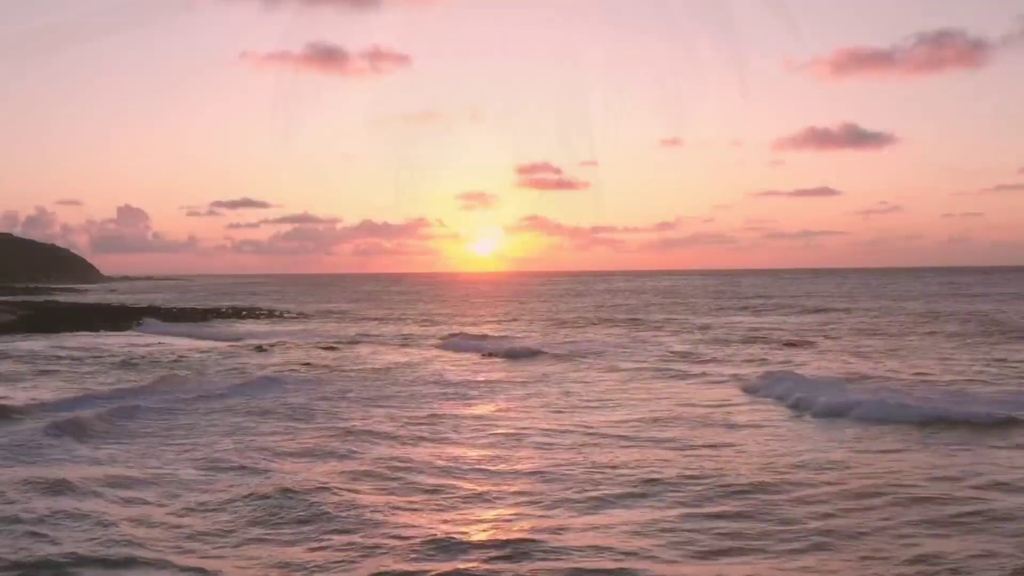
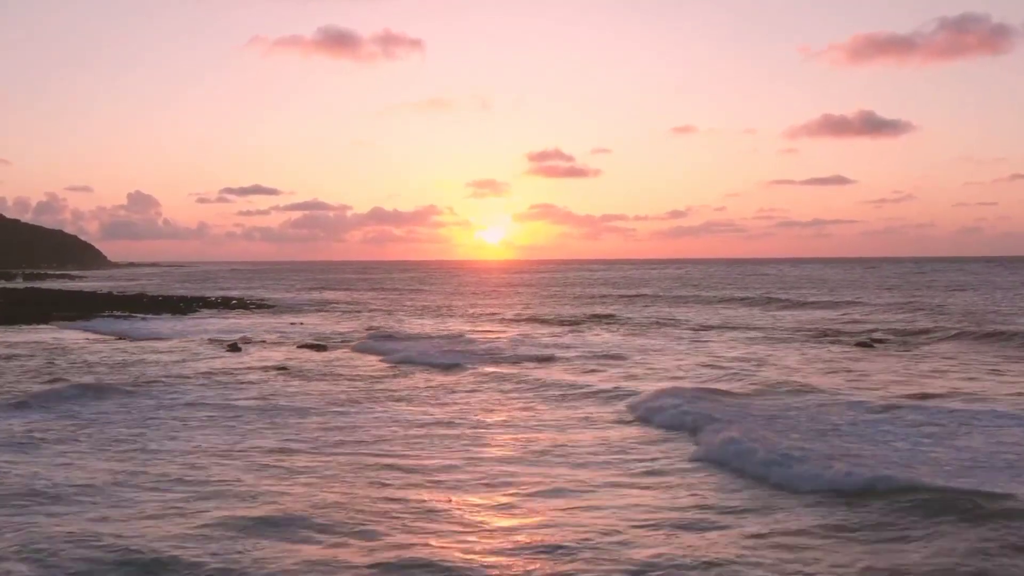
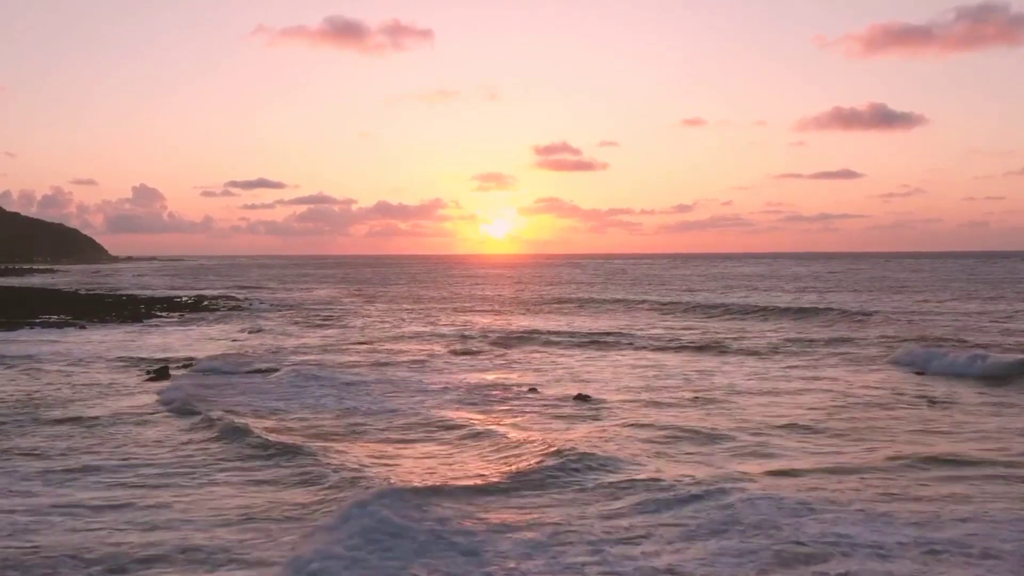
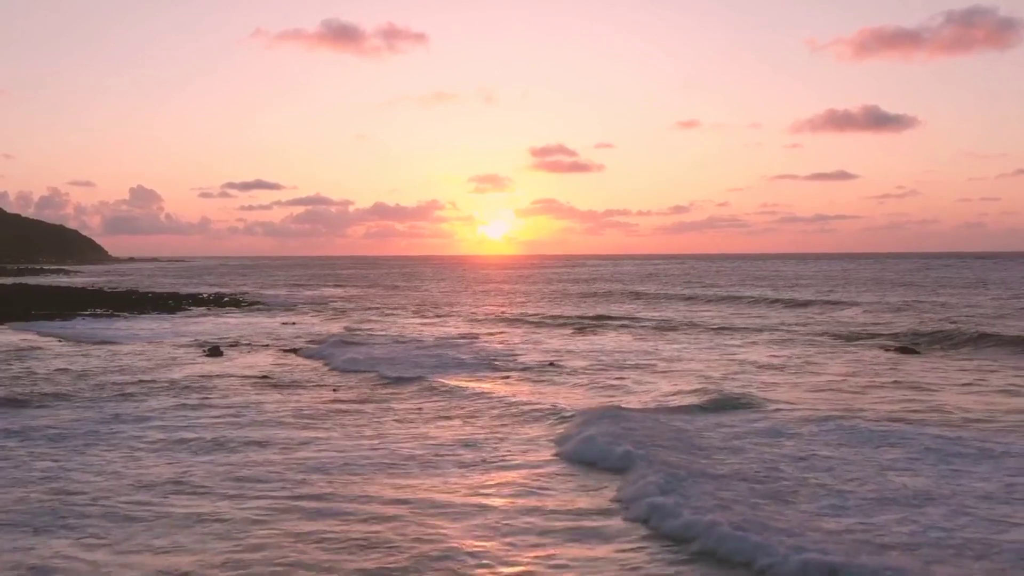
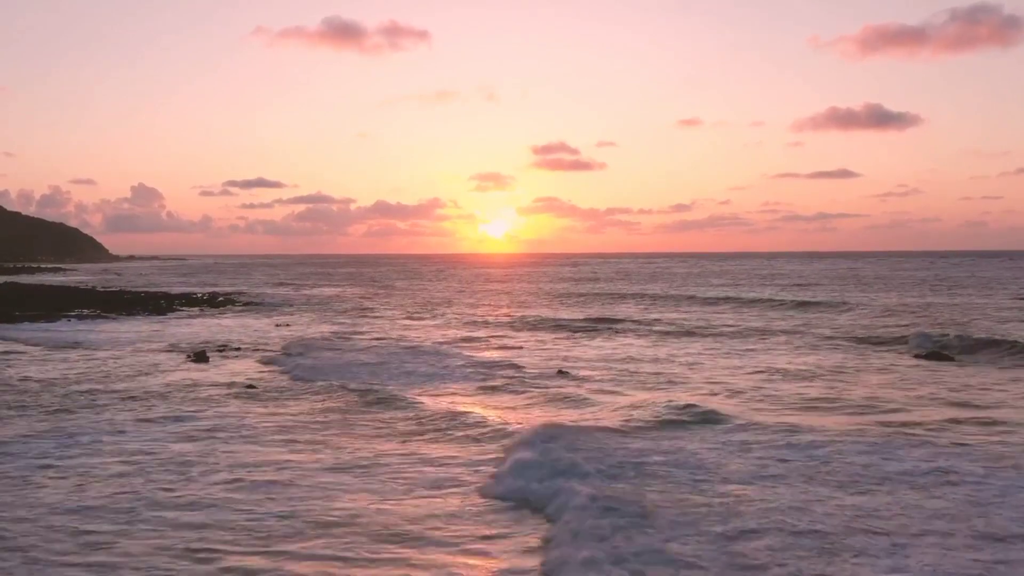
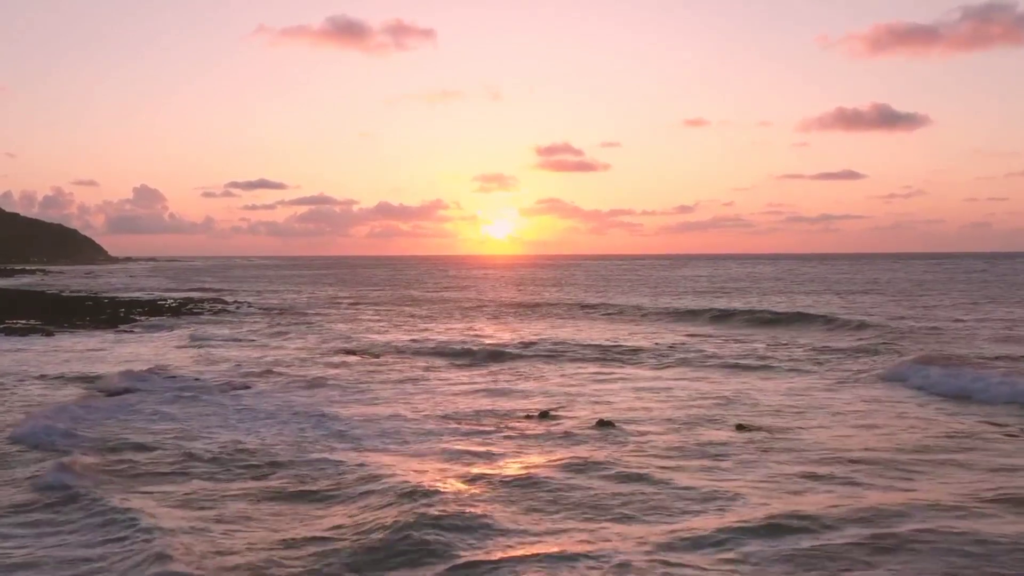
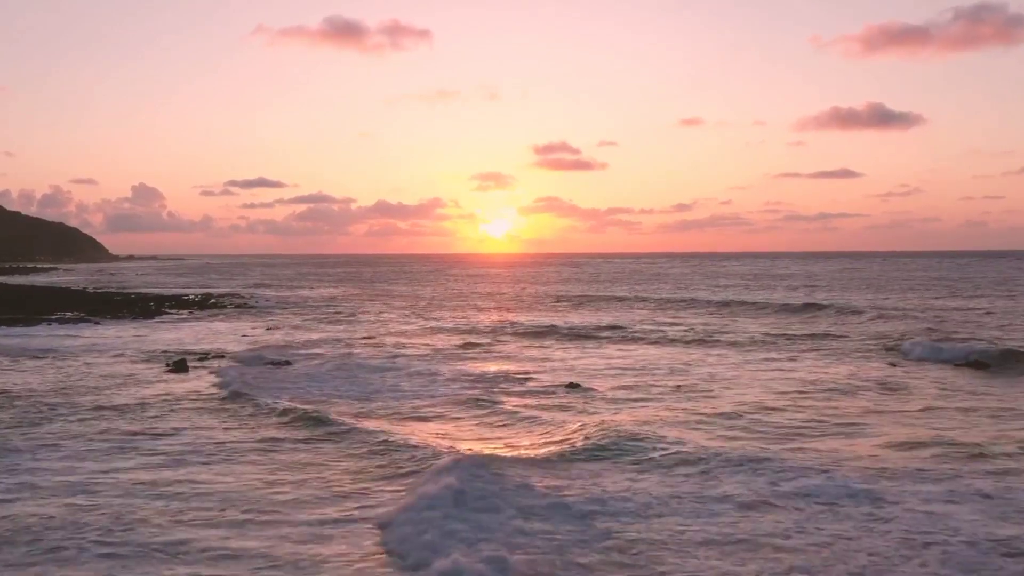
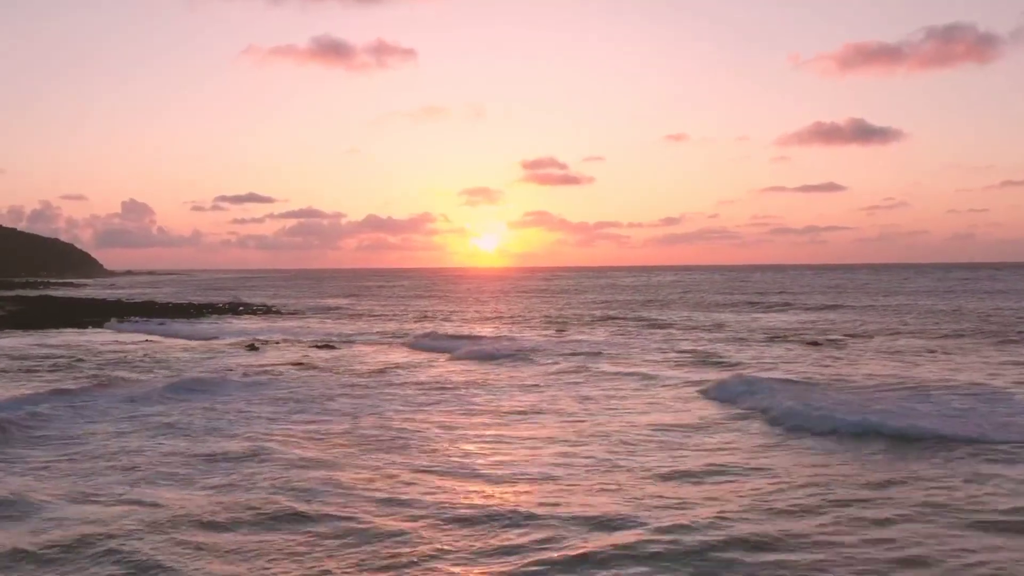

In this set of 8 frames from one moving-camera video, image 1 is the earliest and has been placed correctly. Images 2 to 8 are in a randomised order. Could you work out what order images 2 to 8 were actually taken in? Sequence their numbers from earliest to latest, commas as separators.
8, 2, 4, 5, 7, 3, 6
